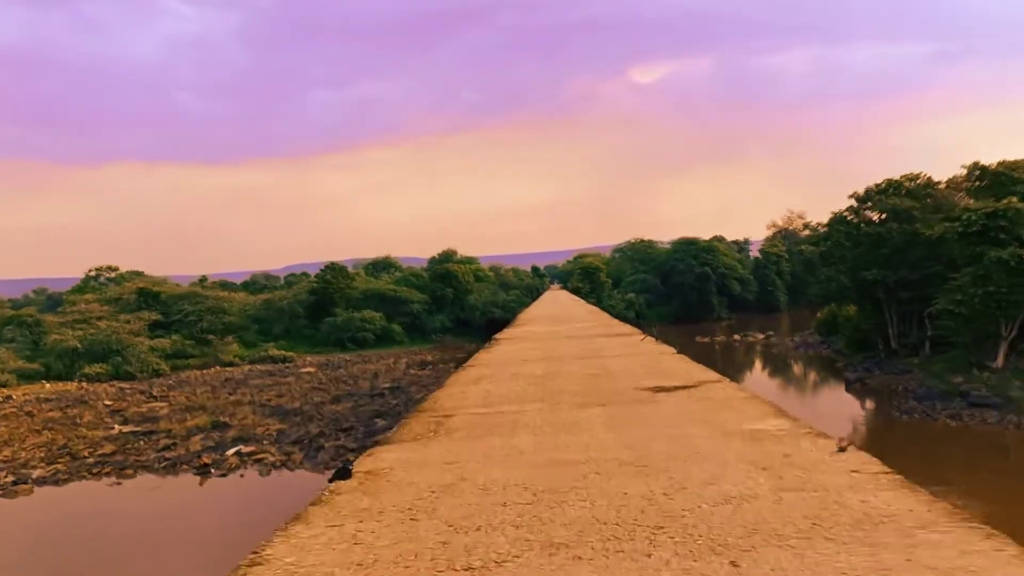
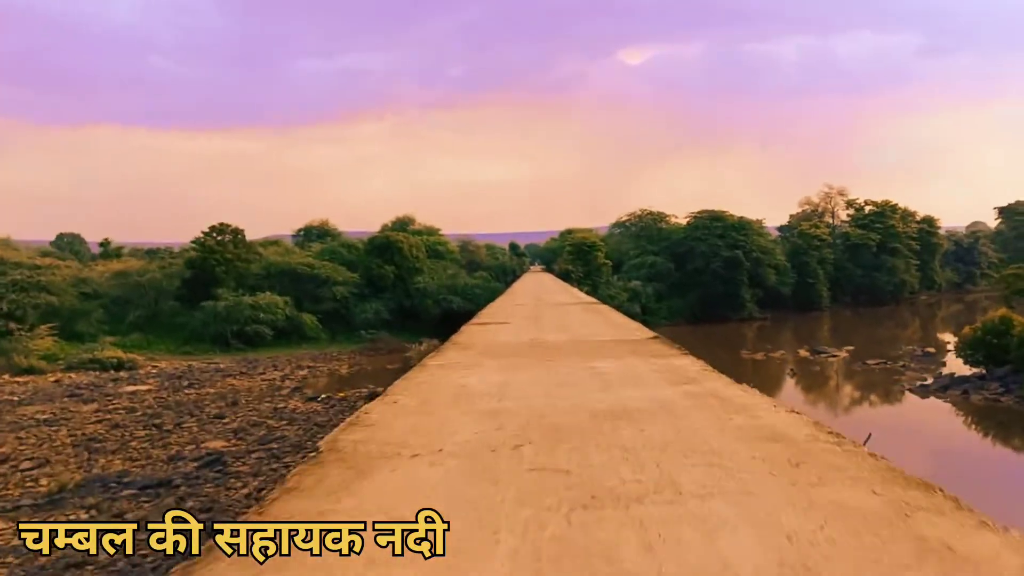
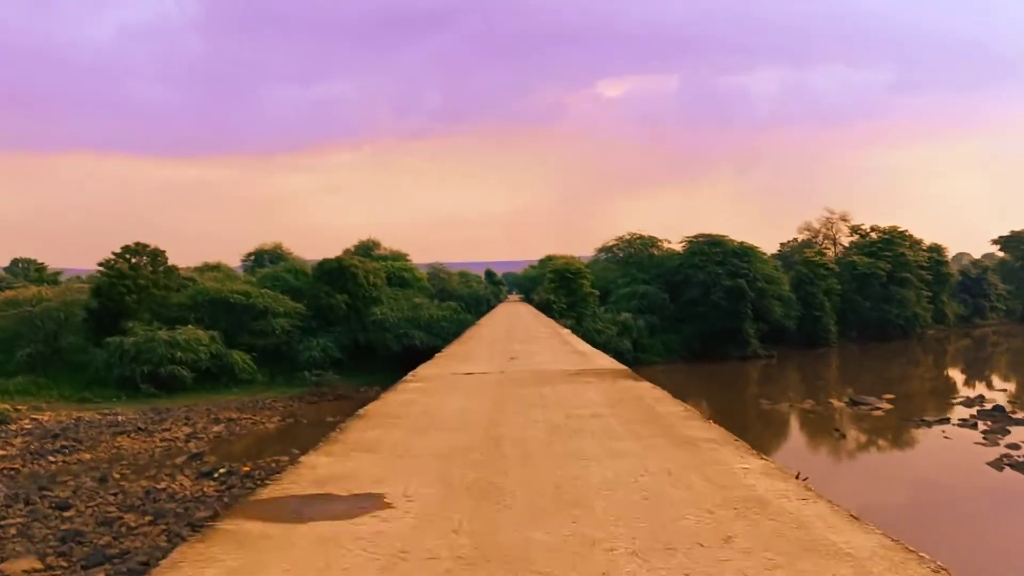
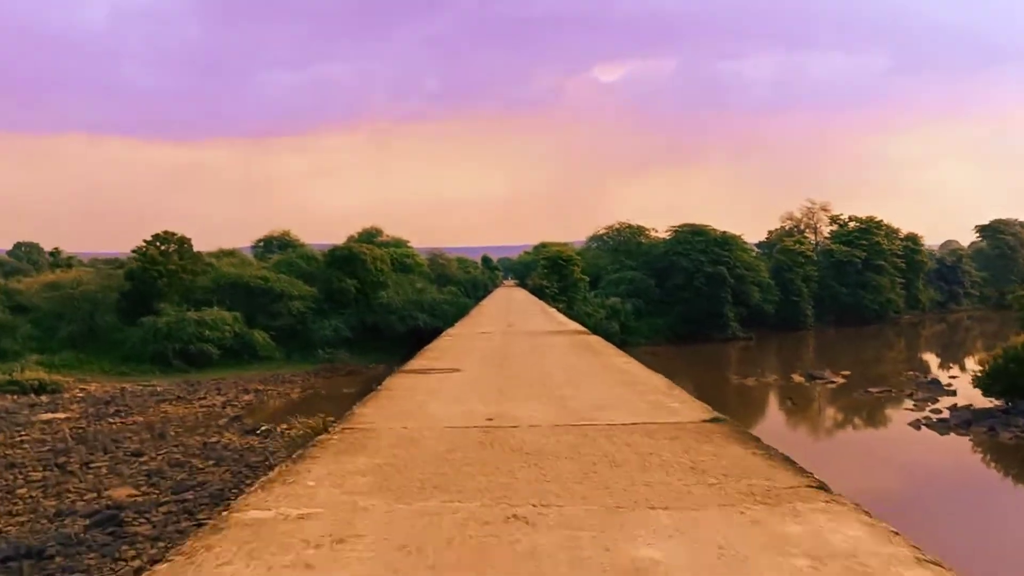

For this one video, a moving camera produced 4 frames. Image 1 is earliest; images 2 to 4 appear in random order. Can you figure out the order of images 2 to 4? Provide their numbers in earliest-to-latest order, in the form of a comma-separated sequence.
2, 4, 3
